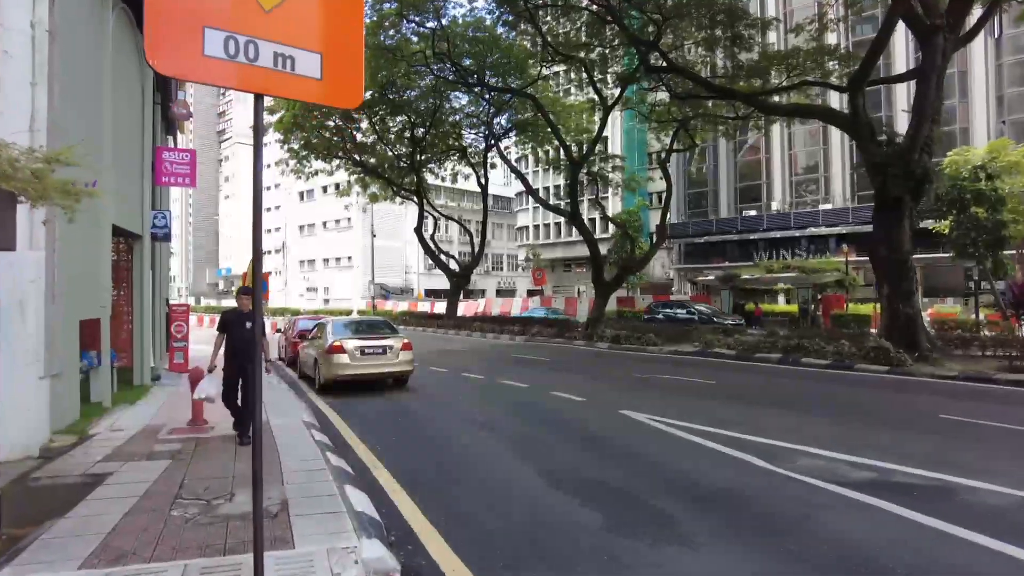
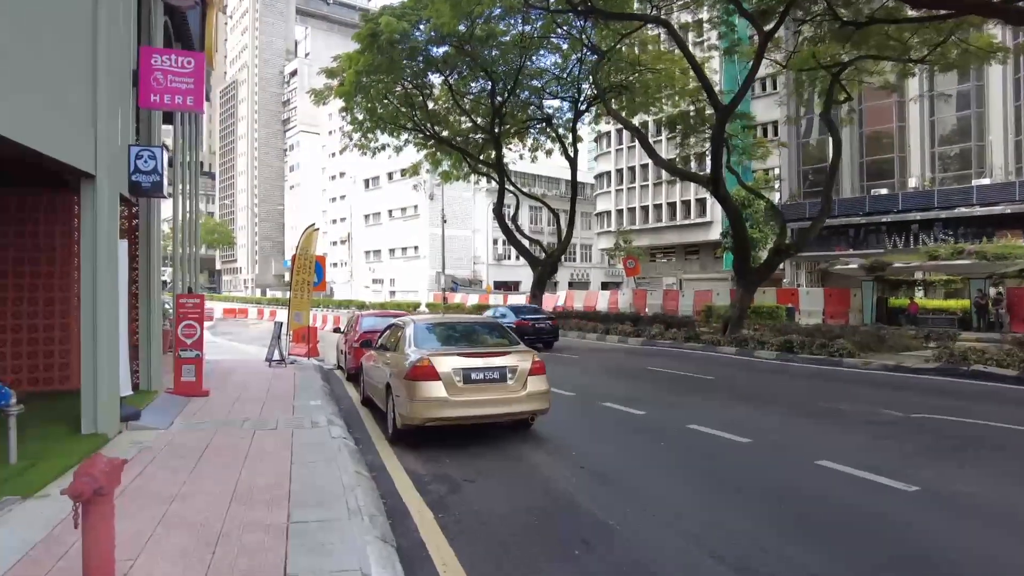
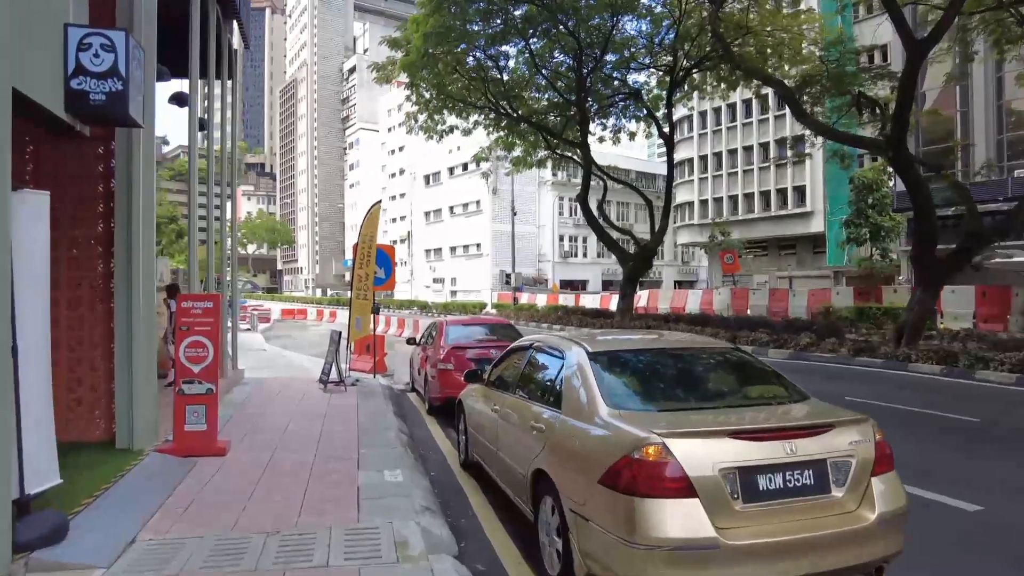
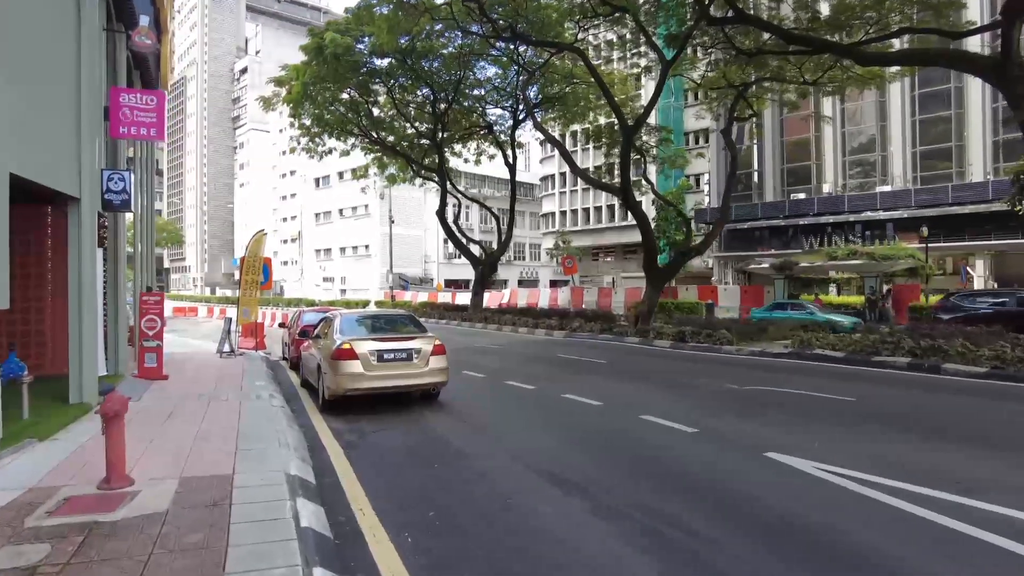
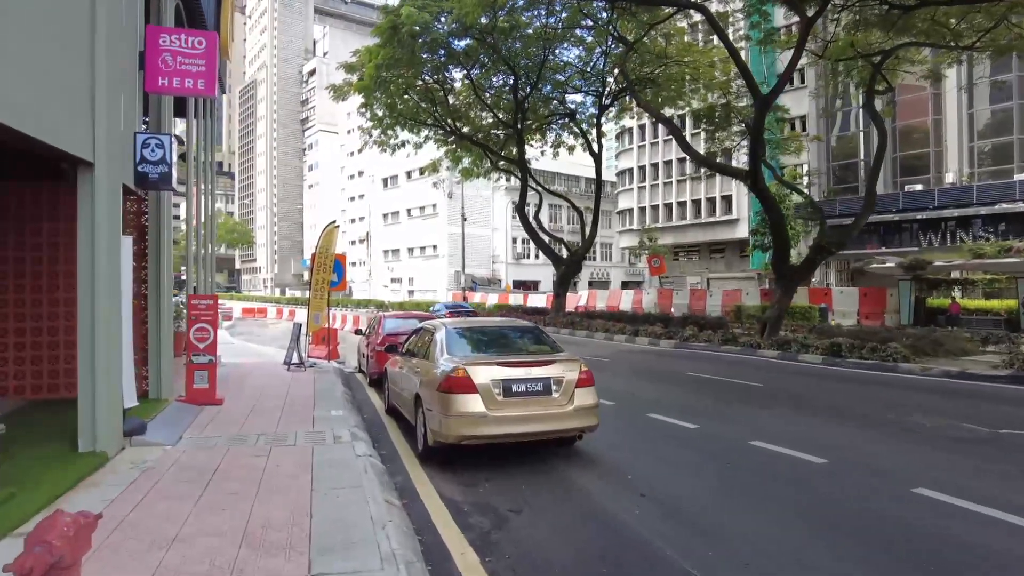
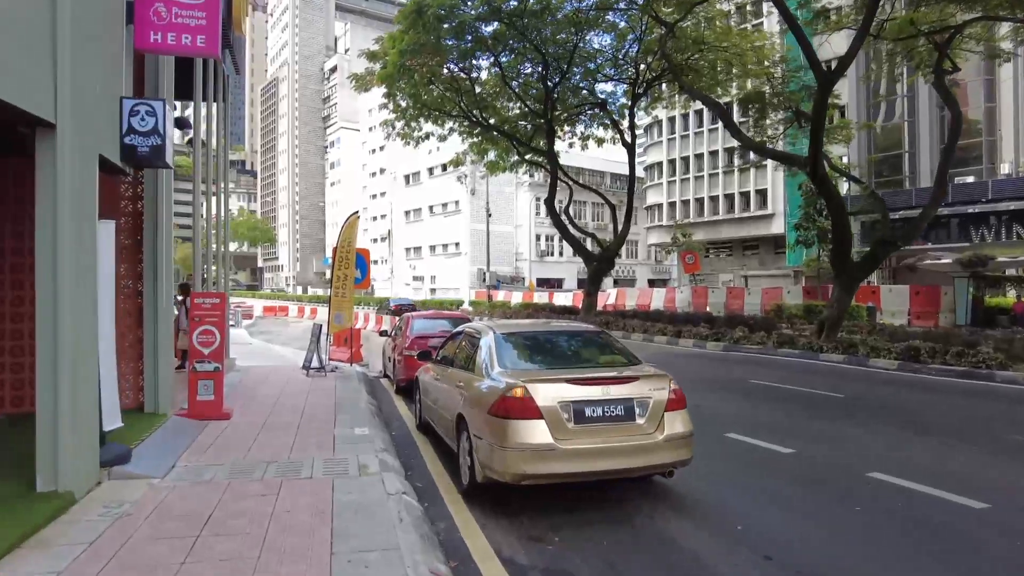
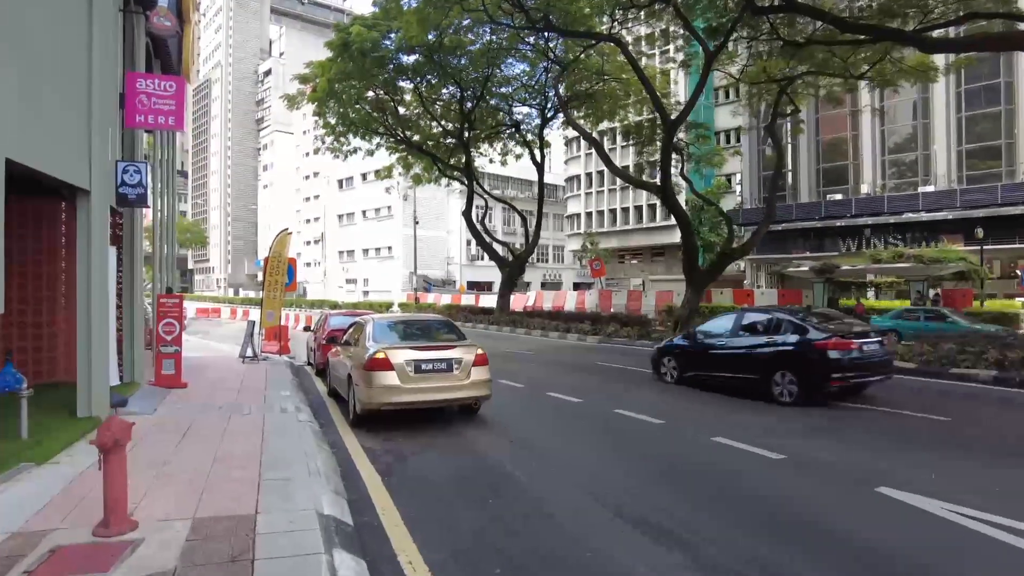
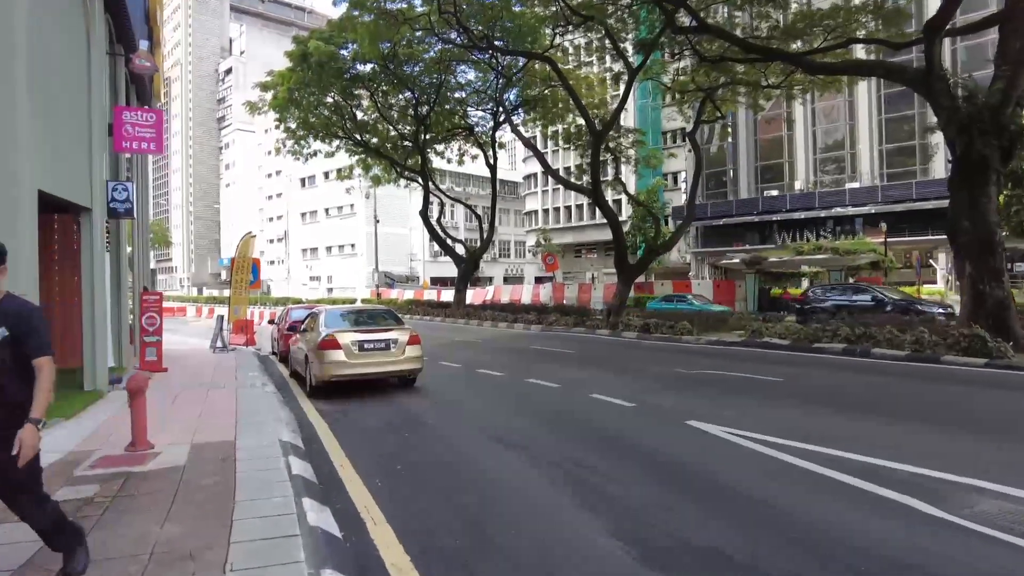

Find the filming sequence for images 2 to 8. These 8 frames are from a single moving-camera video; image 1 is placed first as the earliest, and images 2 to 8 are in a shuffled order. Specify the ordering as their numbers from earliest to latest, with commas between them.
8, 4, 7, 2, 5, 6, 3
